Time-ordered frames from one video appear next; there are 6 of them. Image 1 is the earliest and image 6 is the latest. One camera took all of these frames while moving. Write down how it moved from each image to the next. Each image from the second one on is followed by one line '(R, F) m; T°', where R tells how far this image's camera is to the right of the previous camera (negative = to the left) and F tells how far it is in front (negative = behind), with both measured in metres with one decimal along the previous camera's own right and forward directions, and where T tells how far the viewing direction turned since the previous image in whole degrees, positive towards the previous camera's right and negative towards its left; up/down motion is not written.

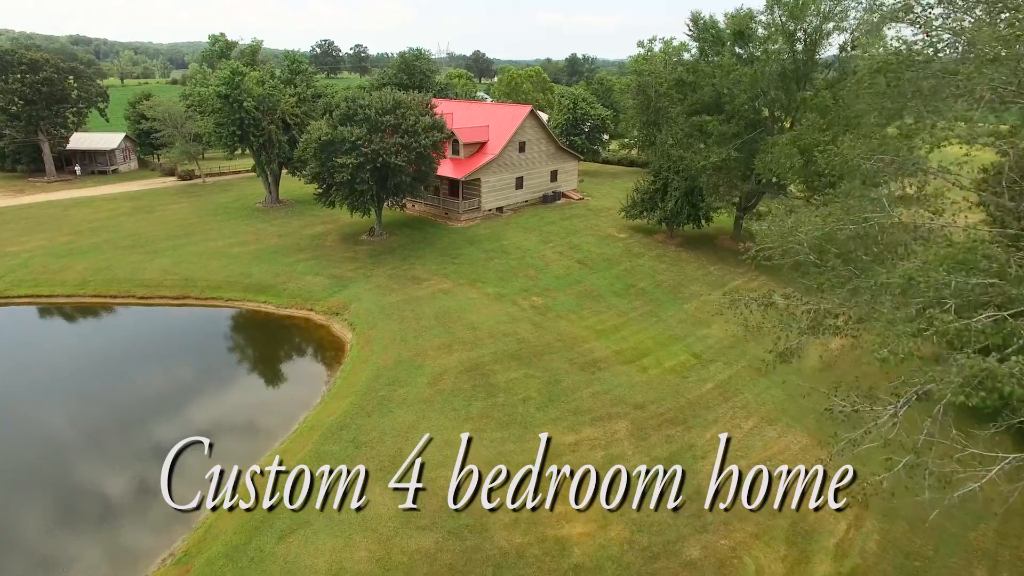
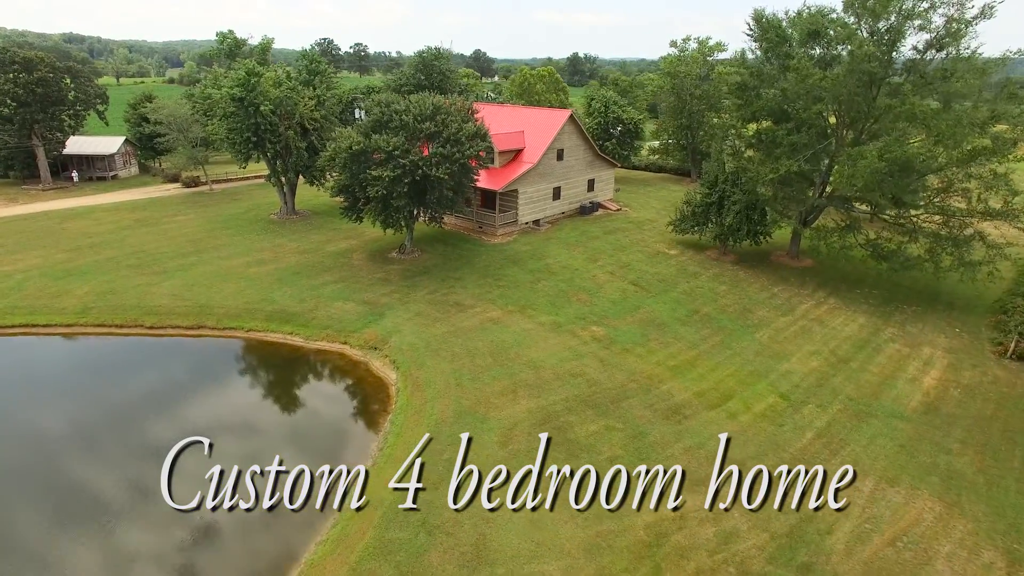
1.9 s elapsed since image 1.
(-2.3, +2.5) m; 0°
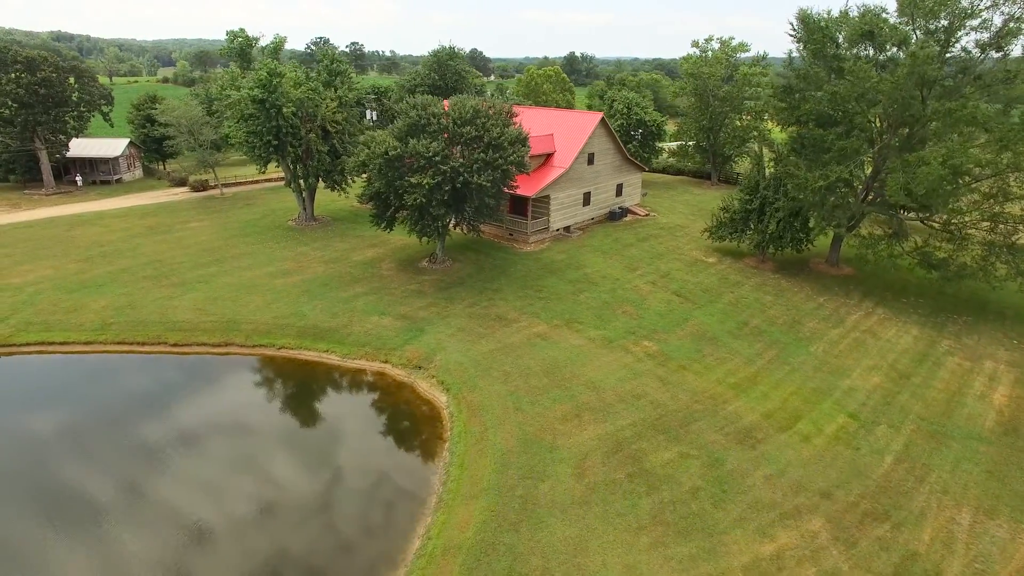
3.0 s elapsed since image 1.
(-2.0, +1.0) m; +1°
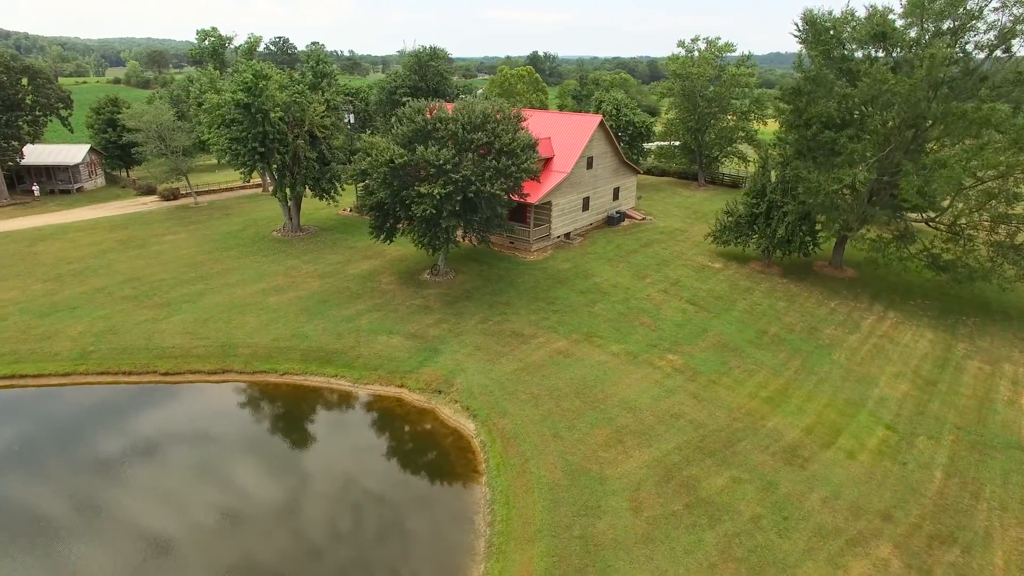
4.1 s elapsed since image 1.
(-1.8, +1.1) m; +3°
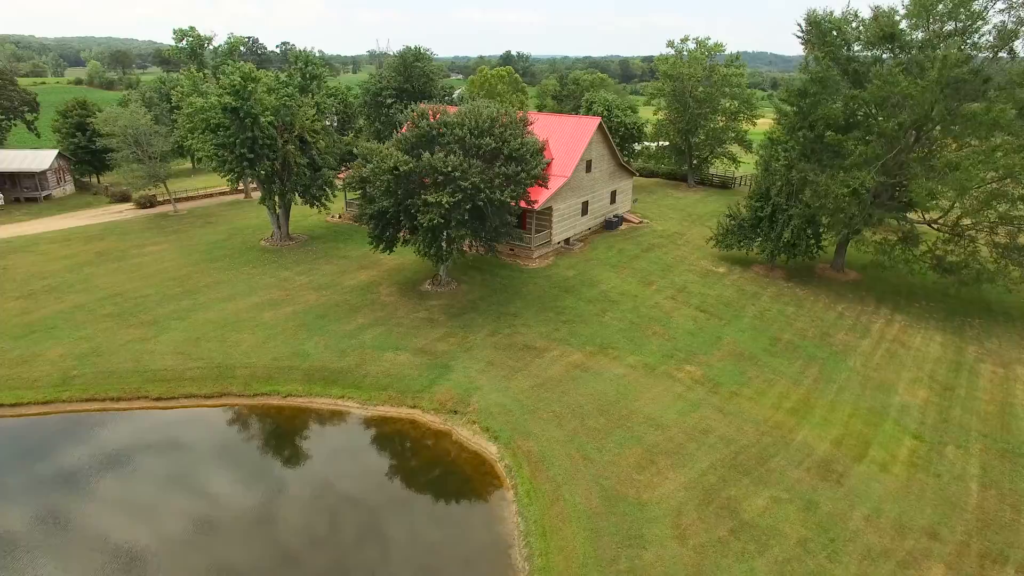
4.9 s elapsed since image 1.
(-1.2, +0.8) m; +2°
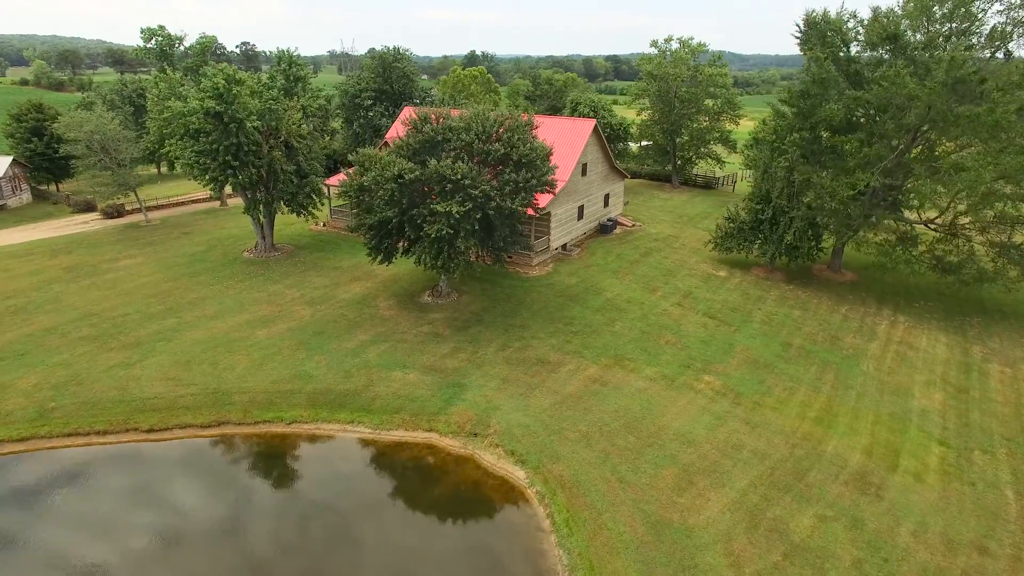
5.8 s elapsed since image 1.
(-1.4, +0.9) m; +3°
